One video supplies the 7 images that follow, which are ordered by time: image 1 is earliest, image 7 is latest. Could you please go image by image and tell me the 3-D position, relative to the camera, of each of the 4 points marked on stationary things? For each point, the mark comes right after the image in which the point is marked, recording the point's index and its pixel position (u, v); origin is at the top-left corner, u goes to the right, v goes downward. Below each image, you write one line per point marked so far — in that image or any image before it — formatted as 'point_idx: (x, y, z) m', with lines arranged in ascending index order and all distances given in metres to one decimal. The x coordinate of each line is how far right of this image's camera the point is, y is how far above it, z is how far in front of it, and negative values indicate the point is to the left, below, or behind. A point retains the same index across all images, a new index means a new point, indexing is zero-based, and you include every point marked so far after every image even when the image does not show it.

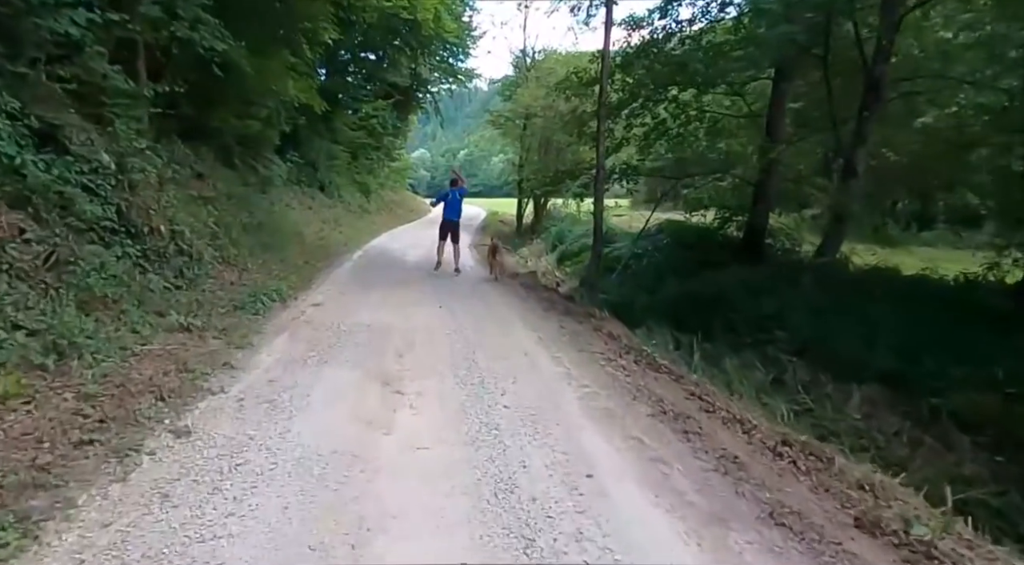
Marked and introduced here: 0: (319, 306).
0: (-2.7, -0.4, +8.2) m
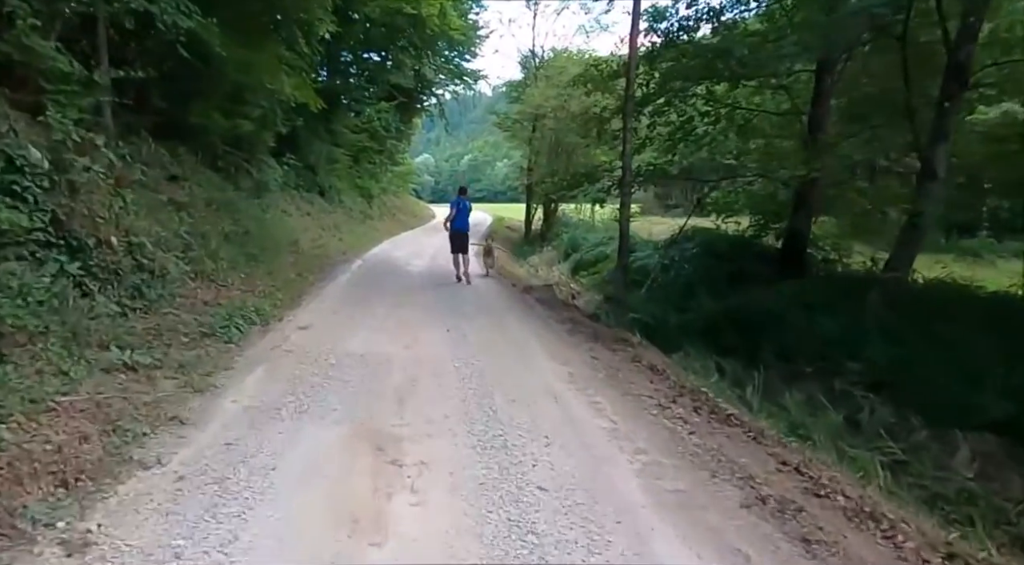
0: (-2.5, -0.6, +7.0) m
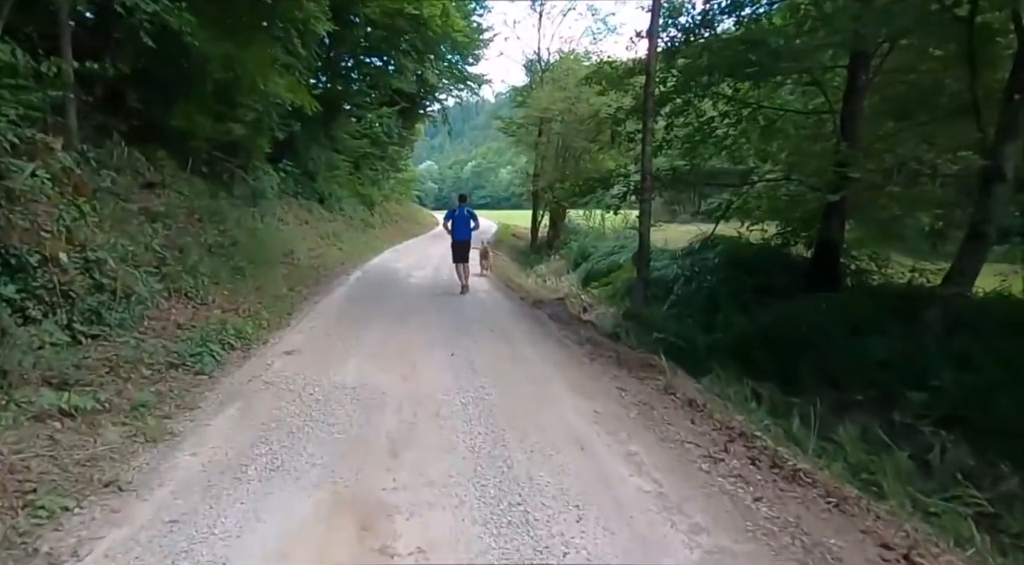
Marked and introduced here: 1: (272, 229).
0: (-2.3, -0.8, +6.2) m
1: (-6.2, +1.4, +15.2) m
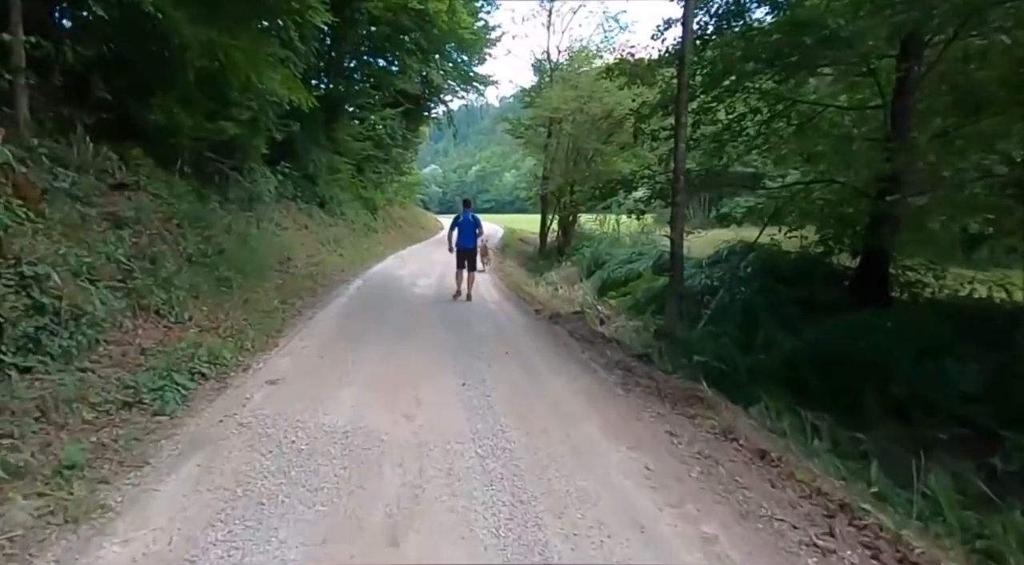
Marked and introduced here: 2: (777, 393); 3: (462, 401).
0: (-2.1, -1.0, +5.3) m
1: (-5.9, +1.2, +14.3) m
2: (+3.1, -1.3, +6.9) m
3: (-0.4, -1.0, +5.1) m
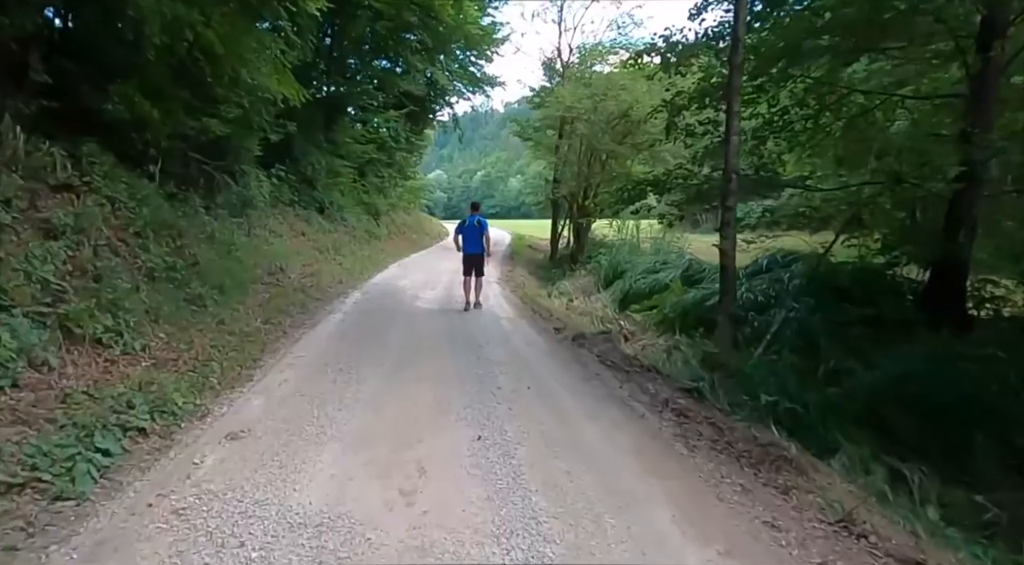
0: (-1.9, -1.1, +4.1) m
1: (-5.6, +0.9, +13.1) m
2: (+3.3, -1.5, +5.6) m
3: (-0.2, -1.2, +3.8) m
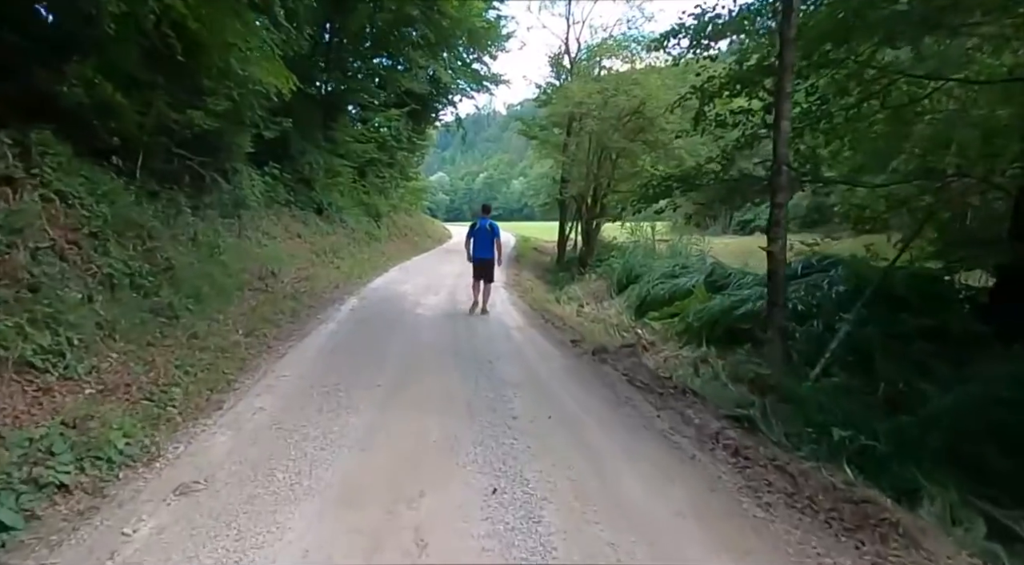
0: (-1.8, -1.2, +3.2) m
1: (-5.4, +0.8, +12.2) m
2: (+3.4, -1.6, +4.7) m
3: (-0.1, -1.3, +2.9) m
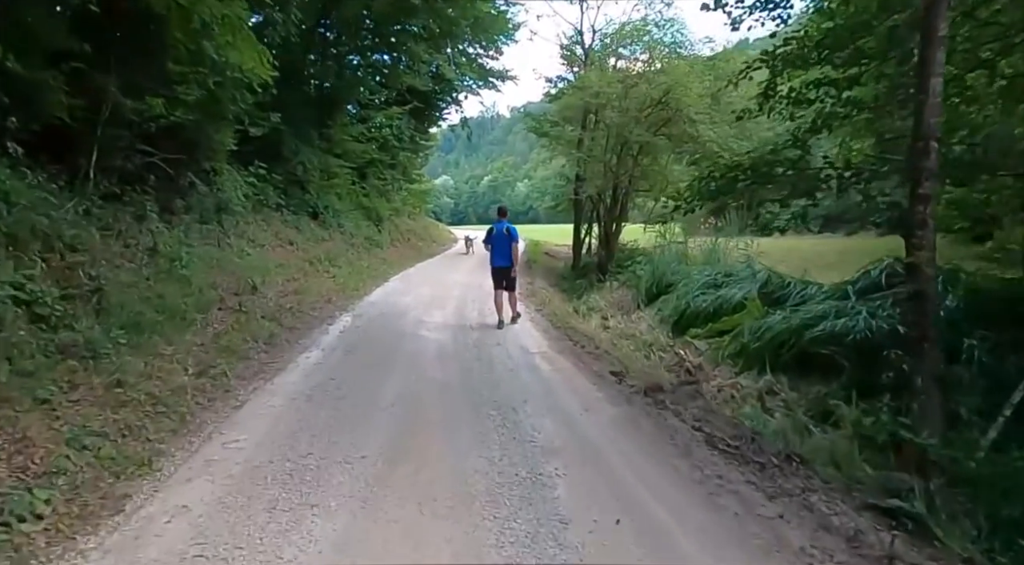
0: (-1.5, -1.4, +1.5) m
1: (-5.1, +0.5, +10.6) m
2: (+3.7, -1.7, +3.0) m
3: (+0.2, -1.4, +1.3) m
